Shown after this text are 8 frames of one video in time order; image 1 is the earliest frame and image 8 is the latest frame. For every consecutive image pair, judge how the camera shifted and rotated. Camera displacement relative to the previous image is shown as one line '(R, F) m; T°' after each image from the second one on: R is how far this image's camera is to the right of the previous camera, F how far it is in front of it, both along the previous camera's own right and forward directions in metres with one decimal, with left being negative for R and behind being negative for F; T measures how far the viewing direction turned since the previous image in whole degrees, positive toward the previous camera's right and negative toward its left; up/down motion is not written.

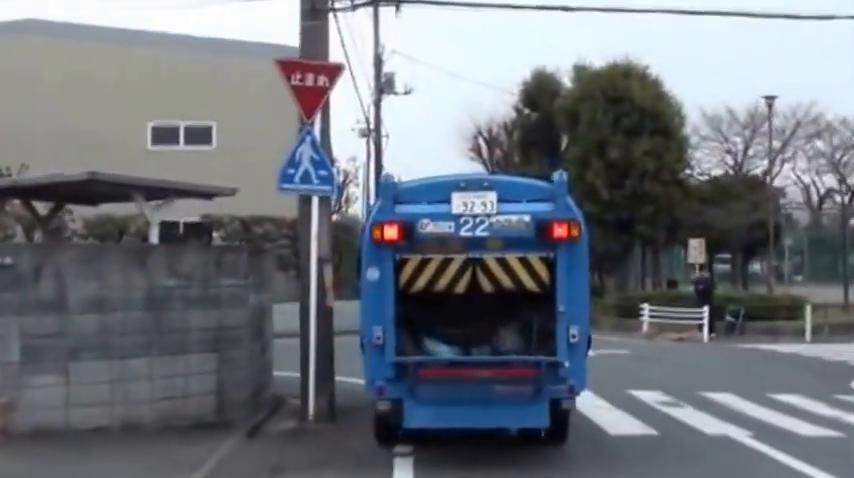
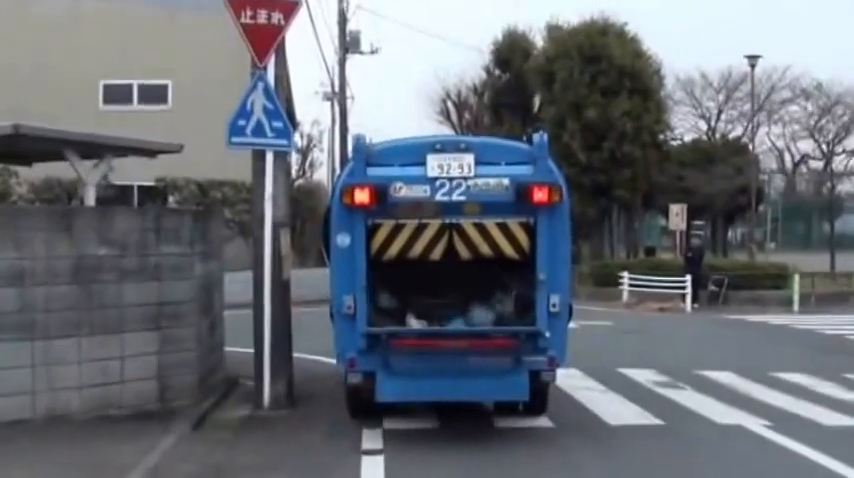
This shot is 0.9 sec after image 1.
(0.0, +1.9) m; +1°
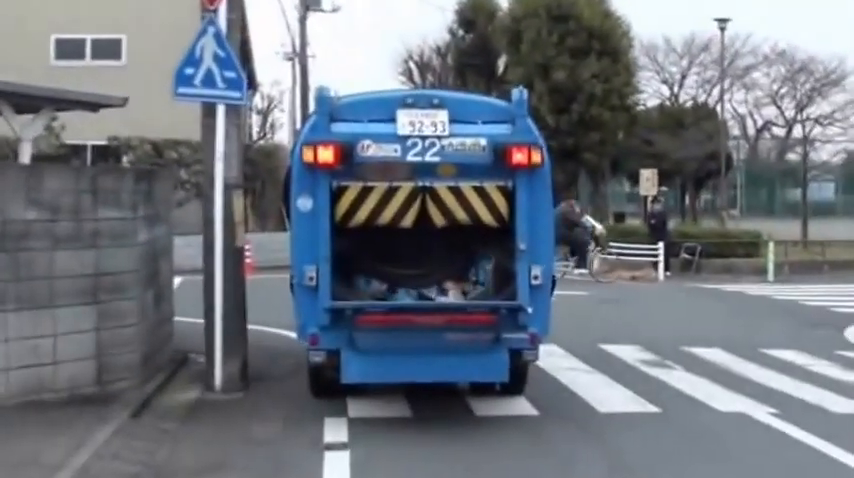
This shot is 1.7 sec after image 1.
(-0.1, +1.3) m; +2°
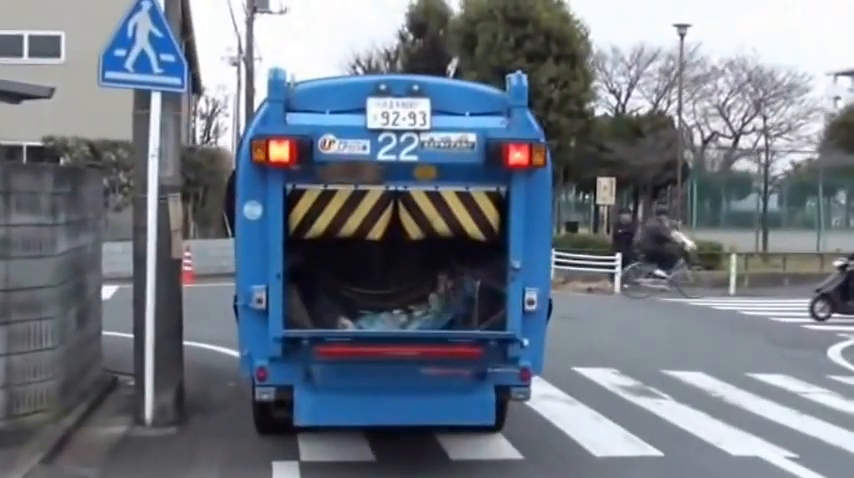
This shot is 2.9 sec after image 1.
(-0.2, +1.7) m; +2°
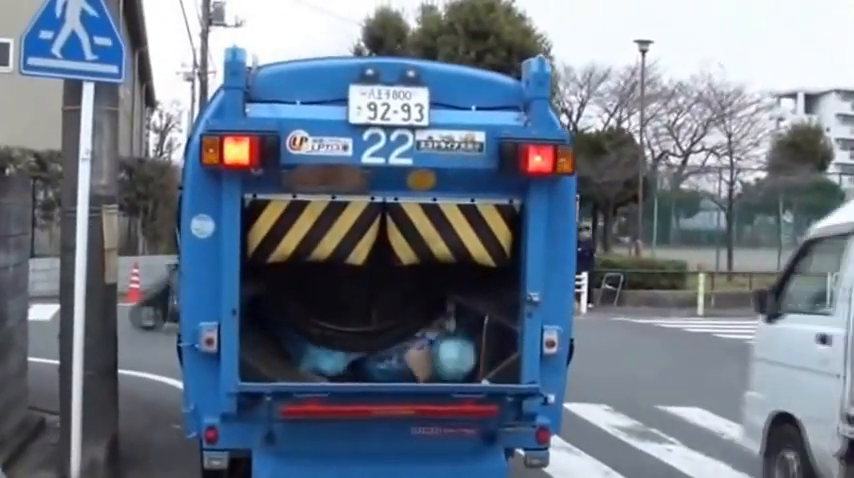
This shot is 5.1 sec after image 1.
(-0.2, +1.9) m; +2°
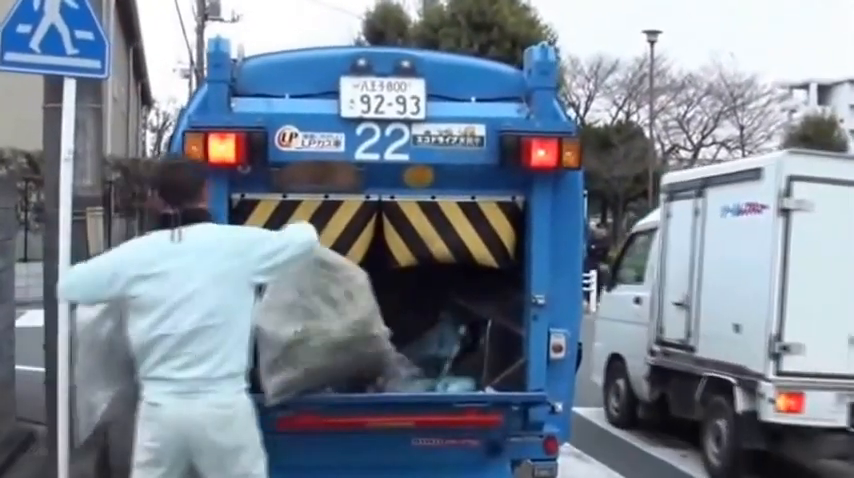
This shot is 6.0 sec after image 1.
(+0.1, +0.4) m; 0°
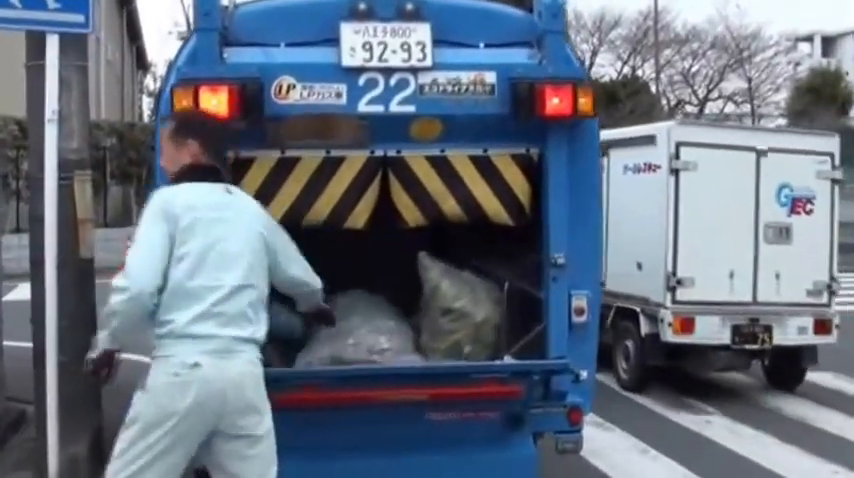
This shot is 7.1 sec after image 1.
(0.0, +0.5) m; 0°
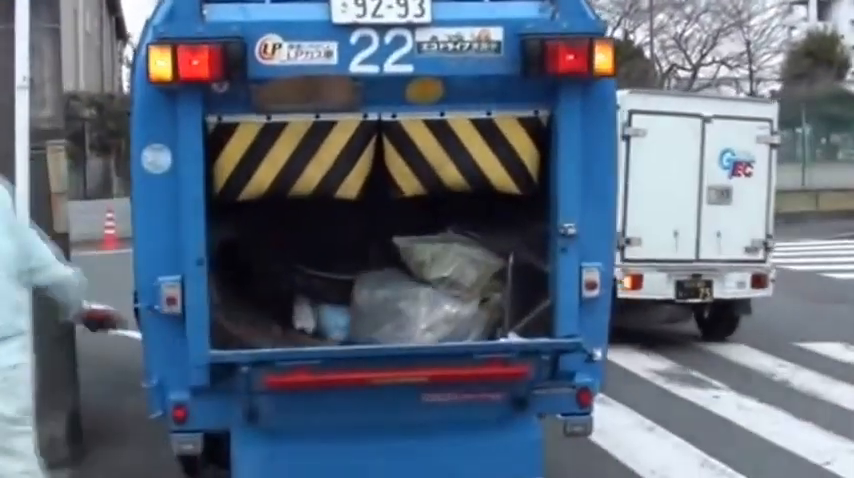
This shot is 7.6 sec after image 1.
(0.0, +0.4) m; 0°
